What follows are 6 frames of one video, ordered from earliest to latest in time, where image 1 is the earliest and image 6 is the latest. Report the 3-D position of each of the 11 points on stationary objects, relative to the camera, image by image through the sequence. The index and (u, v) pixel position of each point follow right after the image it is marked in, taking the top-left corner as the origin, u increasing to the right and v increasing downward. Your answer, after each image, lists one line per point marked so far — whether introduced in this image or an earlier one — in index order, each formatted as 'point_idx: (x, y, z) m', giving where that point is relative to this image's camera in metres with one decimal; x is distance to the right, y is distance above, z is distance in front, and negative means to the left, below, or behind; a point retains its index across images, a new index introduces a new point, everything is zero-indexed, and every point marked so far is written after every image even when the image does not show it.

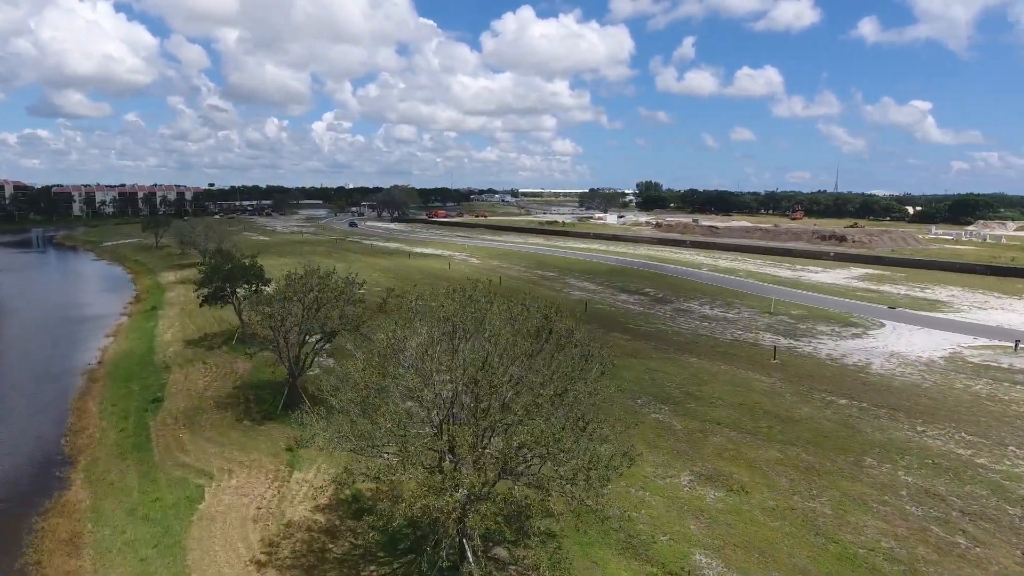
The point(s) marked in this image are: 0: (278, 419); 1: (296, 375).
0: (-5.6, -3.1, +16.4) m
1: (-5.4, -2.2, +17.0) m
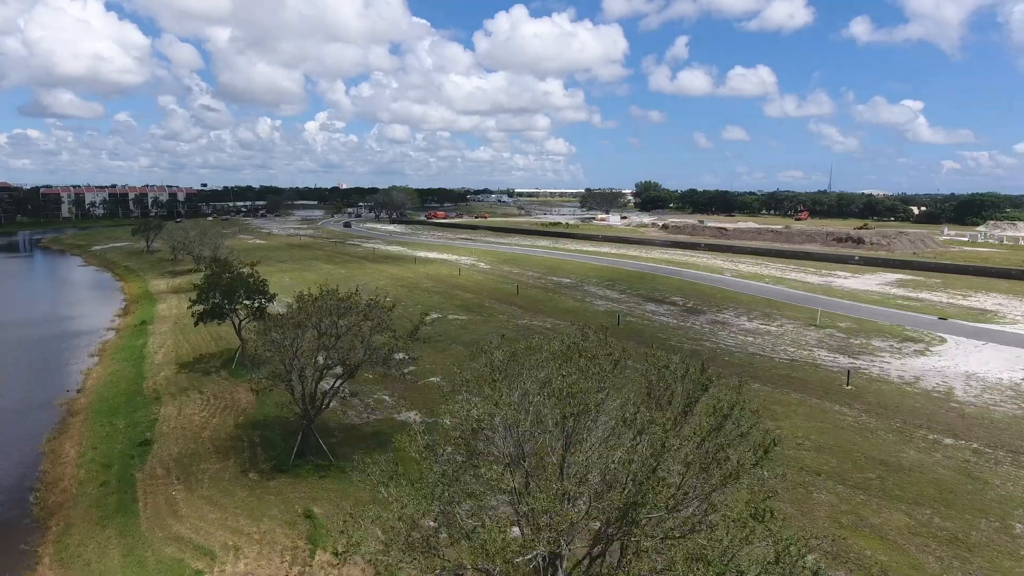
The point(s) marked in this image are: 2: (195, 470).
0: (-4.4, -3.6, +13.6) m
1: (-4.2, -2.7, +14.3) m
2: (-6.5, -3.7, +14.0) m
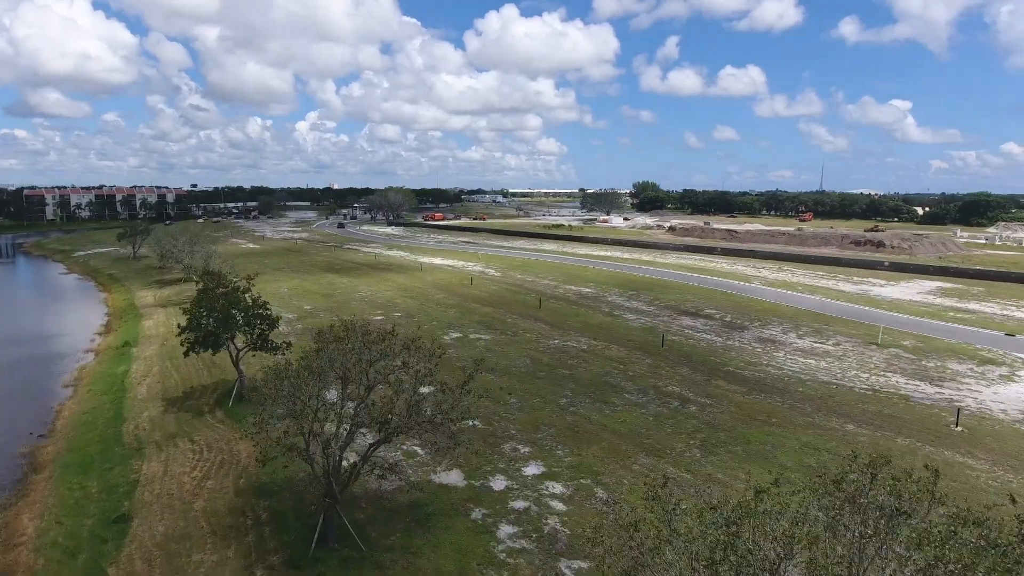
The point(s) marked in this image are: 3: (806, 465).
0: (-3.1, -4.3, +10.5) m
1: (-2.9, -3.3, +11.1) m
2: (-5.2, -4.4, +10.9) m
3: (+6.2, -3.8, +14.5) m
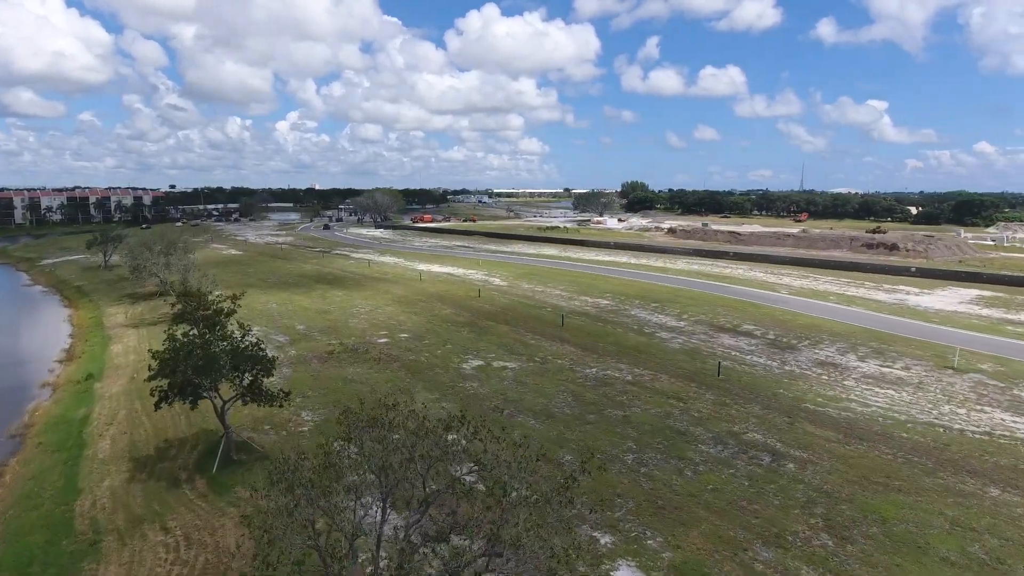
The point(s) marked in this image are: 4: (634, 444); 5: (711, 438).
0: (-1.7, -5.0, +6.9) m
1: (-1.5, -4.0, +7.5) m
2: (-3.8, -5.1, +7.2) m
3: (+7.5, -4.4, +11.1) m
4: (+2.9, -3.6, +15.9) m
5: (+4.8, -3.6, +16.4) m
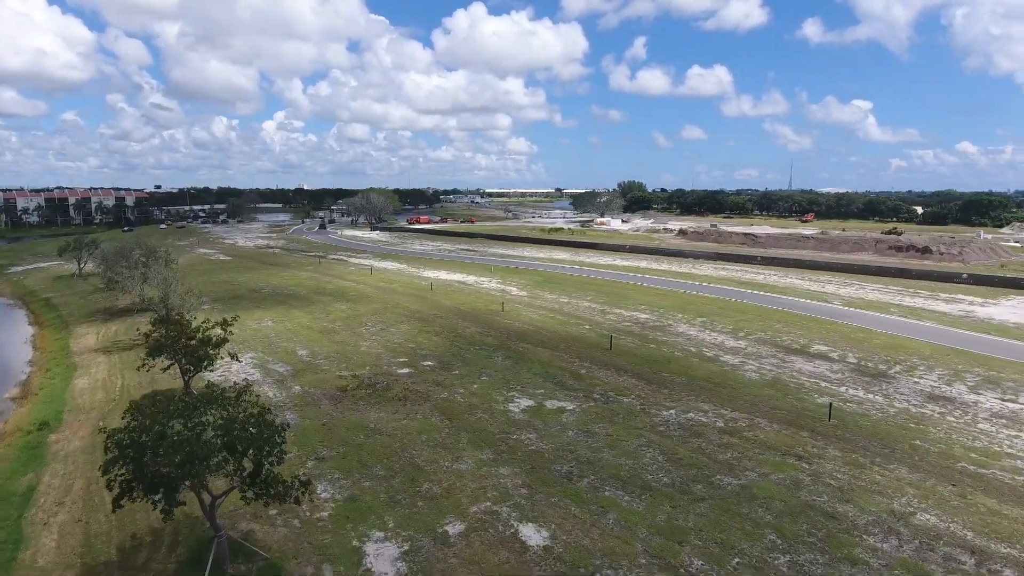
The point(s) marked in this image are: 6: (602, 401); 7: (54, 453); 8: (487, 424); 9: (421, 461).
0: (+0.2, -5.6, +2.6) m
1: (+0.3, -4.7, +3.2) m
2: (-2.0, -5.7, +2.9) m
3: (+9.3, -5.0, +7.0) m
4: (+4.5, -4.2, +11.7) m
5: (+6.4, -4.2, +12.2) m
6: (+2.5, -3.1, +18.9) m
7: (-10.6, -3.8, +16.0) m
8: (-0.6, -3.4, +17.0) m
9: (-1.9, -3.7, +14.6) m
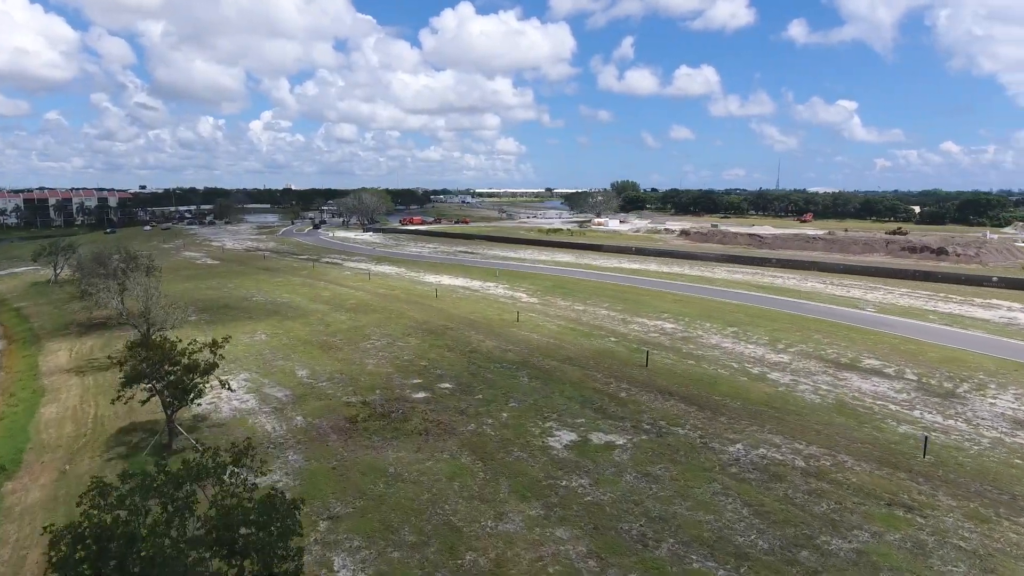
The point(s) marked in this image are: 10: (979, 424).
0: (+1.4, -5.9, 0.0) m
1: (+1.5, -5.0, +0.6) m
2: (-0.8, -6.1, +0.2) m
3: (+10.4, -5.3, +4.5) m
4: (+5.6, -4.6, +9.1) m
5: (+7.5, -4.5, +9.7) m
6: (+3.4, -3.4, +16.4) m
7: (-9.7, -4.2, +13.2) m
8: (+0.3, -3.7, +14.4) m
9: (-0.9, -4.1, +12.0) m
10: (+12.5, -3.6, +18.3) m
